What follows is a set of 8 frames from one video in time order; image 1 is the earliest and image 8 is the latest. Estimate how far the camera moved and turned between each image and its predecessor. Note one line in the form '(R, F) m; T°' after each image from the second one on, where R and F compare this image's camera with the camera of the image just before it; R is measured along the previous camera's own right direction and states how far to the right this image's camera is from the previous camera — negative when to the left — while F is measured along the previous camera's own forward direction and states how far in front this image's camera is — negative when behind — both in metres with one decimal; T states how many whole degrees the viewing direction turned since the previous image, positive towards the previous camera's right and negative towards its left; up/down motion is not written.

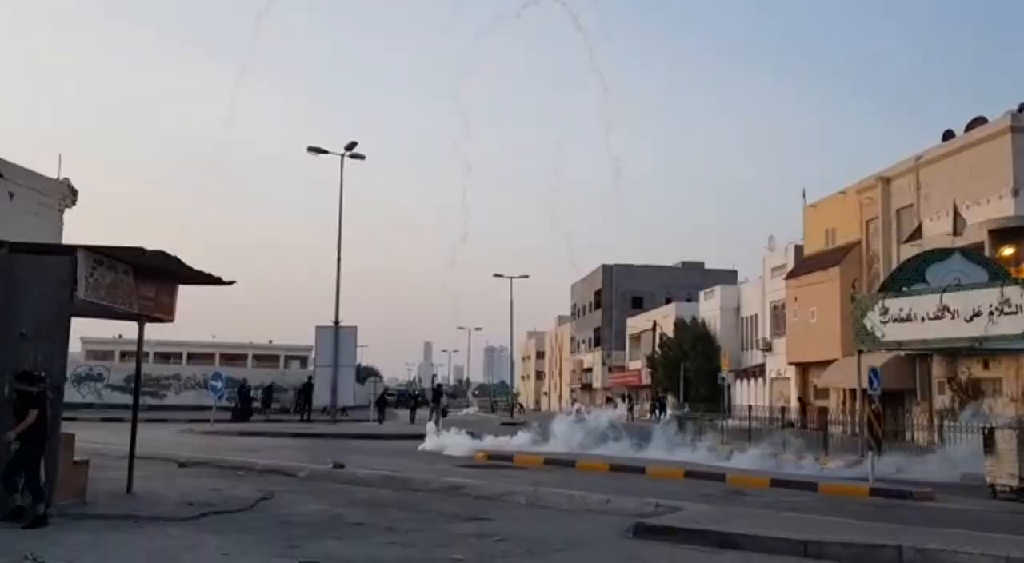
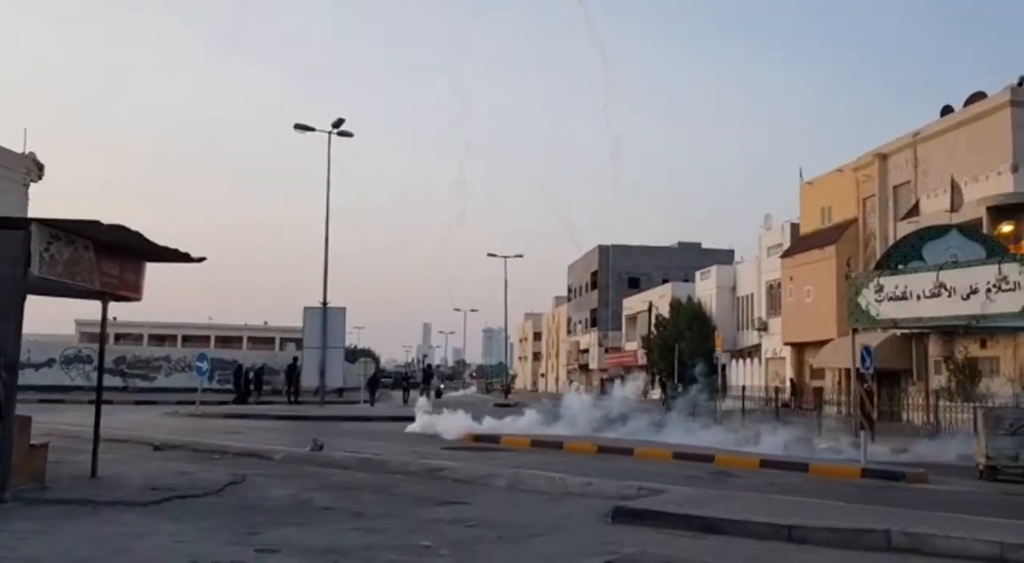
(+0.3, +0.5) m; 0°
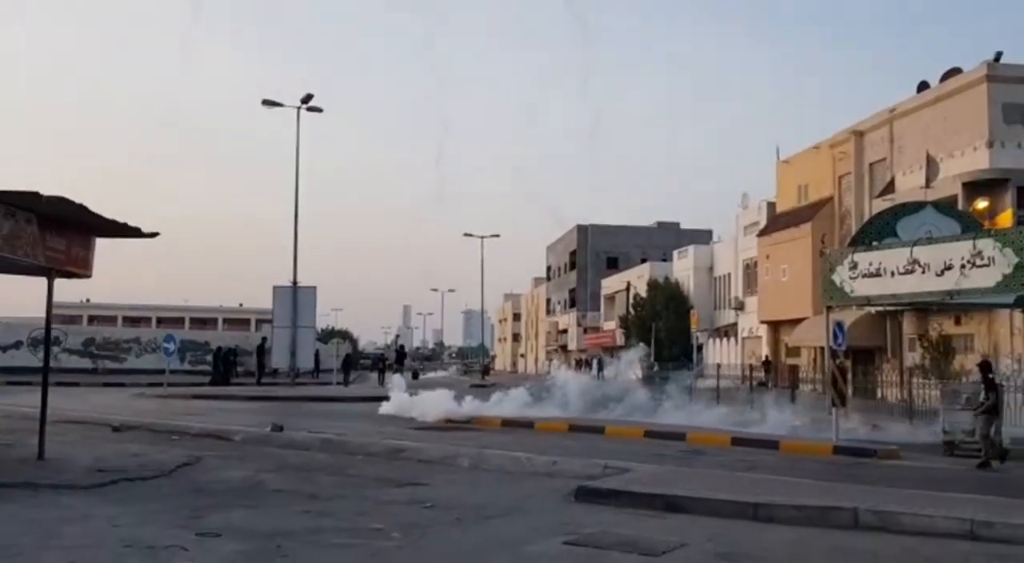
(+0.2, +0.4) m; +1°
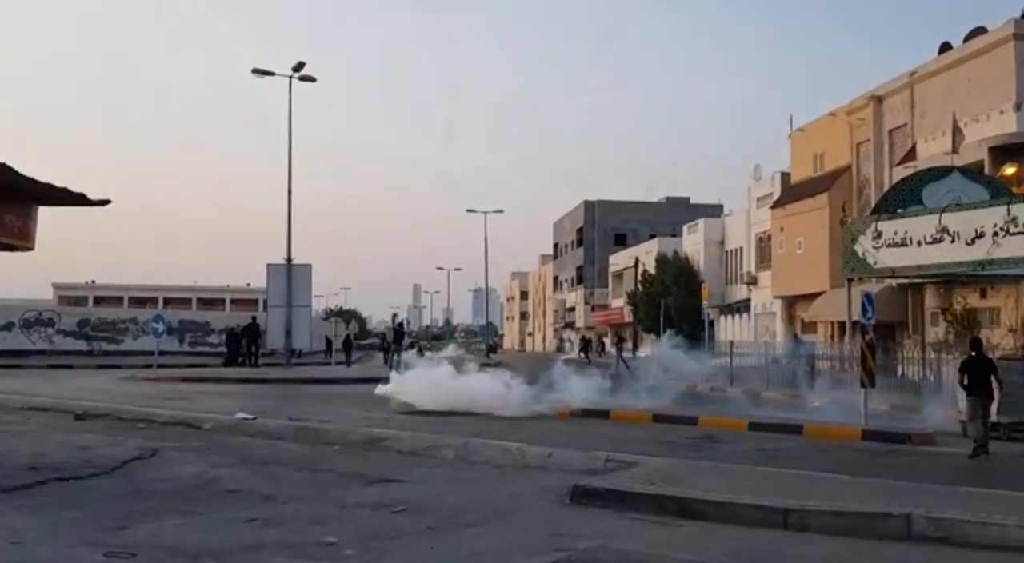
(+0.2, +1.6) m; -1°
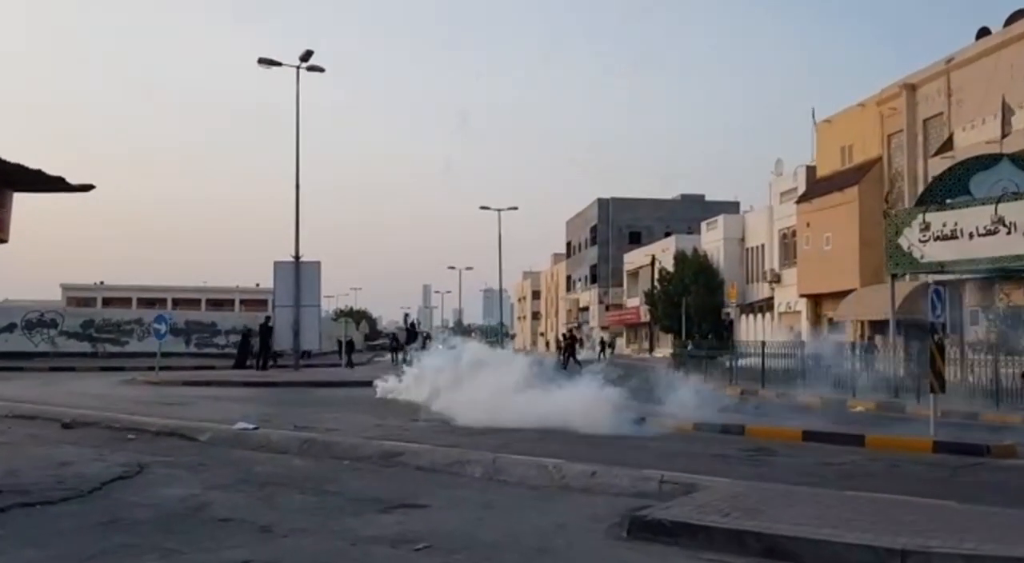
(-0.2, +1.5) m; -1°
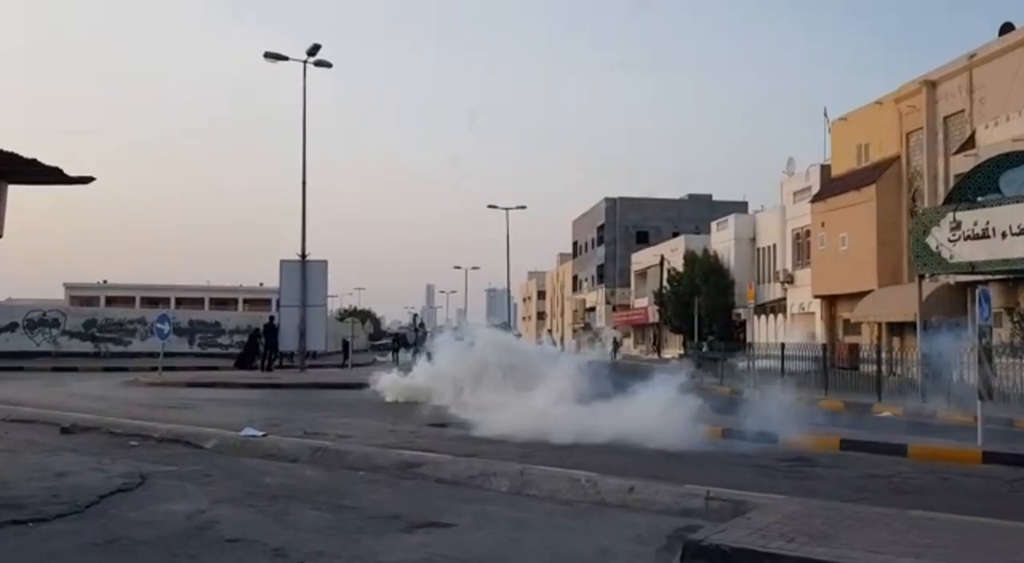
(-0.2, +0.7) m; 0°
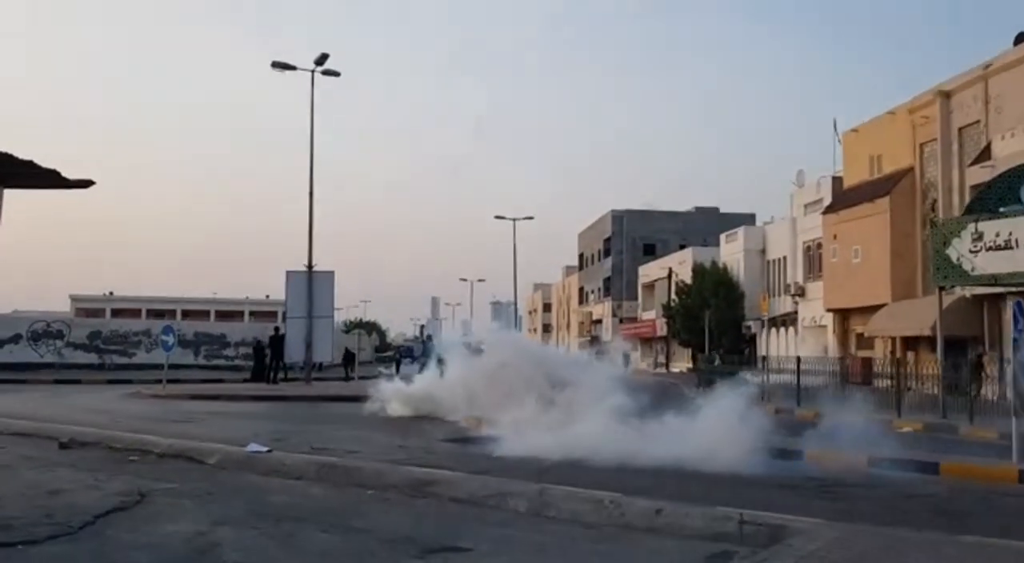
(-0.1, +0.5) m; 0°
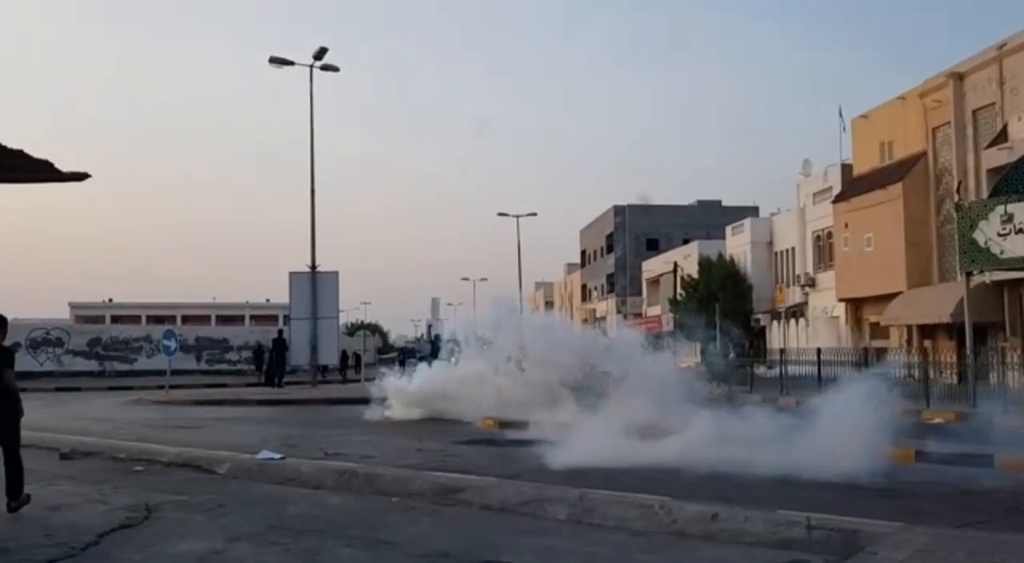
(-0.3, +0.7) m; 0°
